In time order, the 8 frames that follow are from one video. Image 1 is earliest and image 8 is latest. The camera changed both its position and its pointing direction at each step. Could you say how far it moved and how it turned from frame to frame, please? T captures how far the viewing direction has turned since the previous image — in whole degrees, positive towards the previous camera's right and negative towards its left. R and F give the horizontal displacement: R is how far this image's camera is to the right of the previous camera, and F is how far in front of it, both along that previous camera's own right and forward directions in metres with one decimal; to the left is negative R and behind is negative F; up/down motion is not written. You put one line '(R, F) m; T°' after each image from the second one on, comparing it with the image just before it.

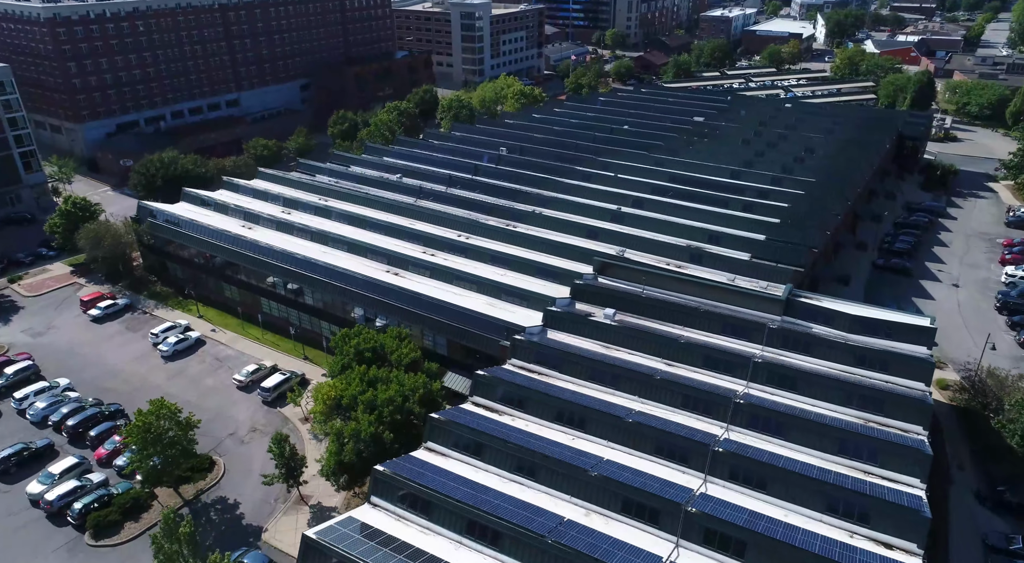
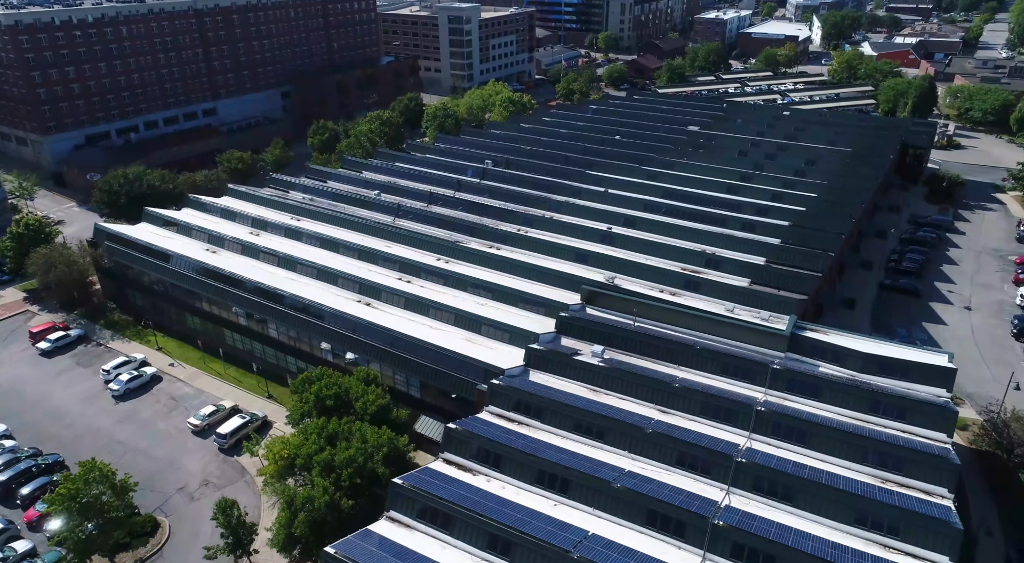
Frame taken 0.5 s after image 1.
(+0.8, +3.2) m; 0°
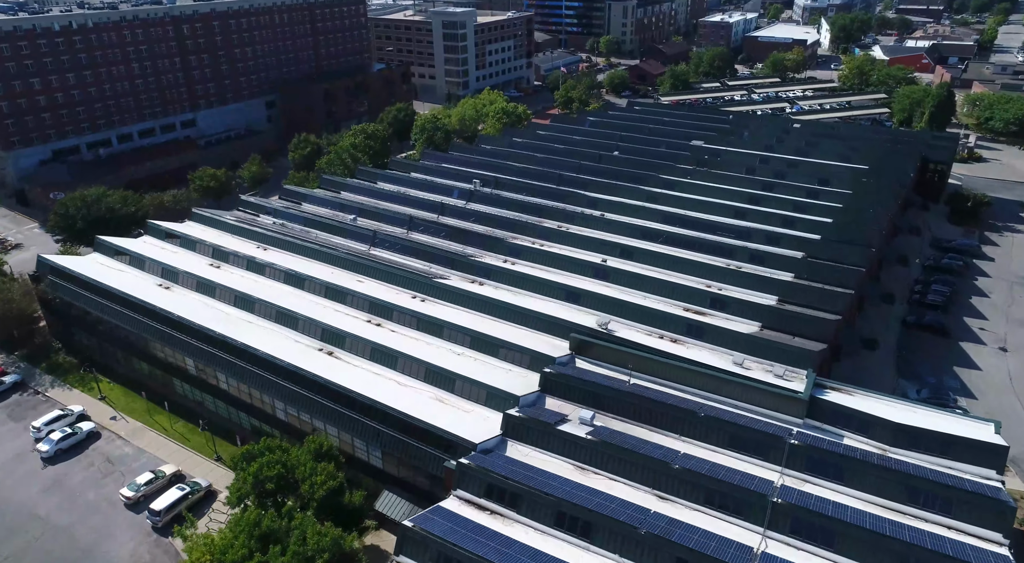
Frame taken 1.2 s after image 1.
(+1.1, +4.5) m; 0°
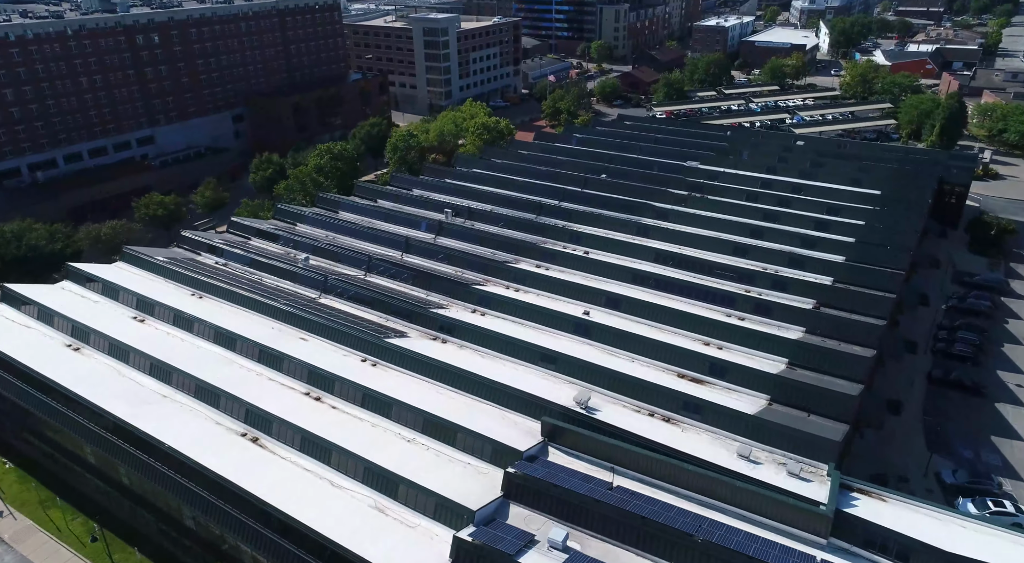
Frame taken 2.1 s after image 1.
(+1.4, +5.7) m; 0°
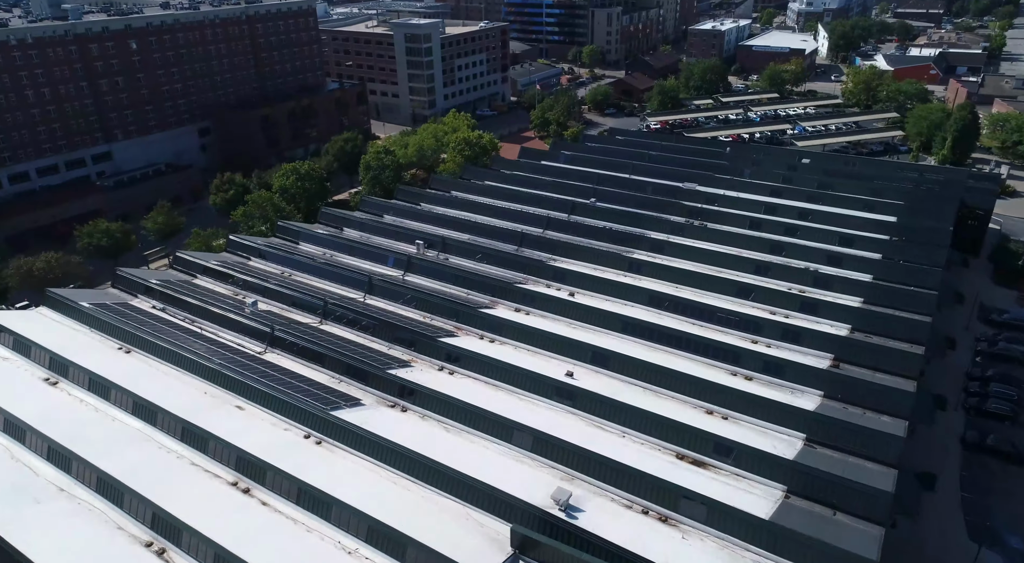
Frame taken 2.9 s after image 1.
(+1.0, +5.1) m; 0°
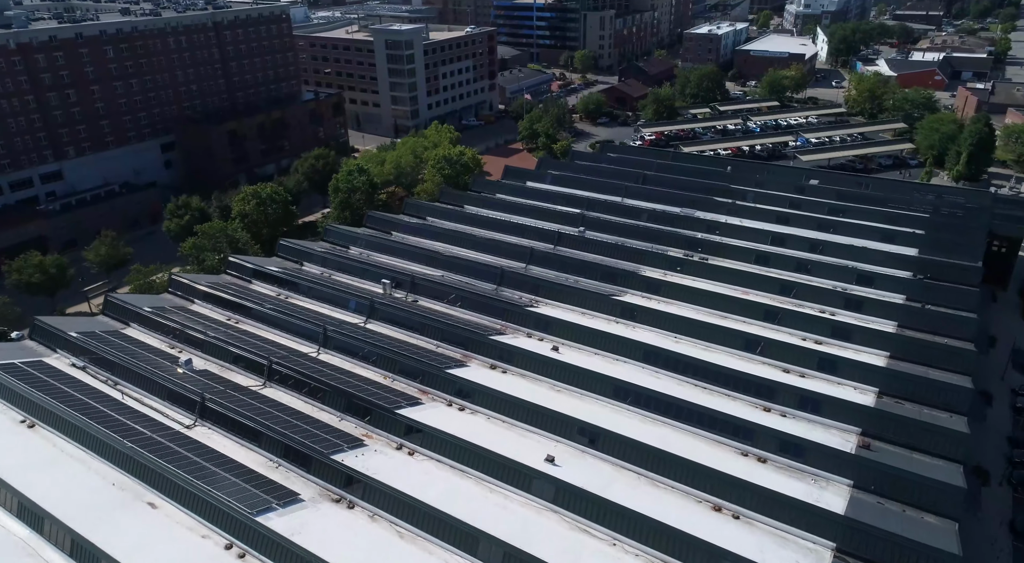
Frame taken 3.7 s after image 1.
(+0.9, +5.2) m; 0°
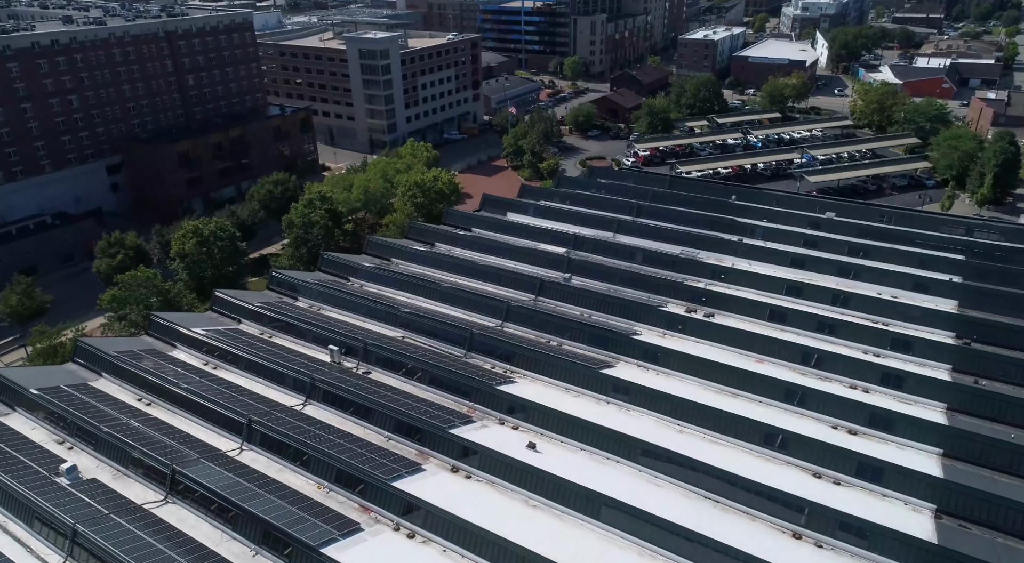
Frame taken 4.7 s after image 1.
(+1.0, +6.6) m; 0°
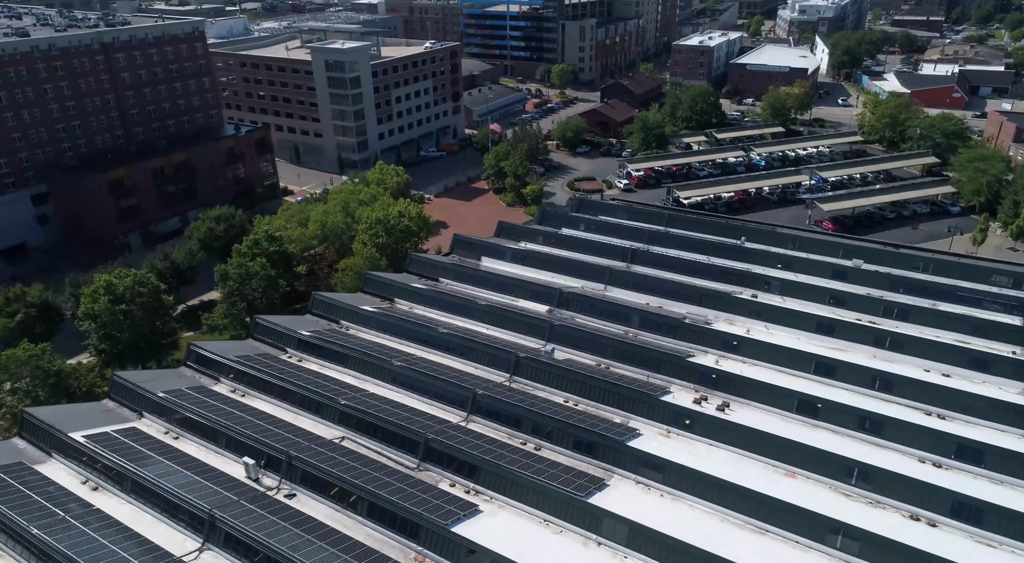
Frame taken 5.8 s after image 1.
(+1.0, +7.5) m; +1°
